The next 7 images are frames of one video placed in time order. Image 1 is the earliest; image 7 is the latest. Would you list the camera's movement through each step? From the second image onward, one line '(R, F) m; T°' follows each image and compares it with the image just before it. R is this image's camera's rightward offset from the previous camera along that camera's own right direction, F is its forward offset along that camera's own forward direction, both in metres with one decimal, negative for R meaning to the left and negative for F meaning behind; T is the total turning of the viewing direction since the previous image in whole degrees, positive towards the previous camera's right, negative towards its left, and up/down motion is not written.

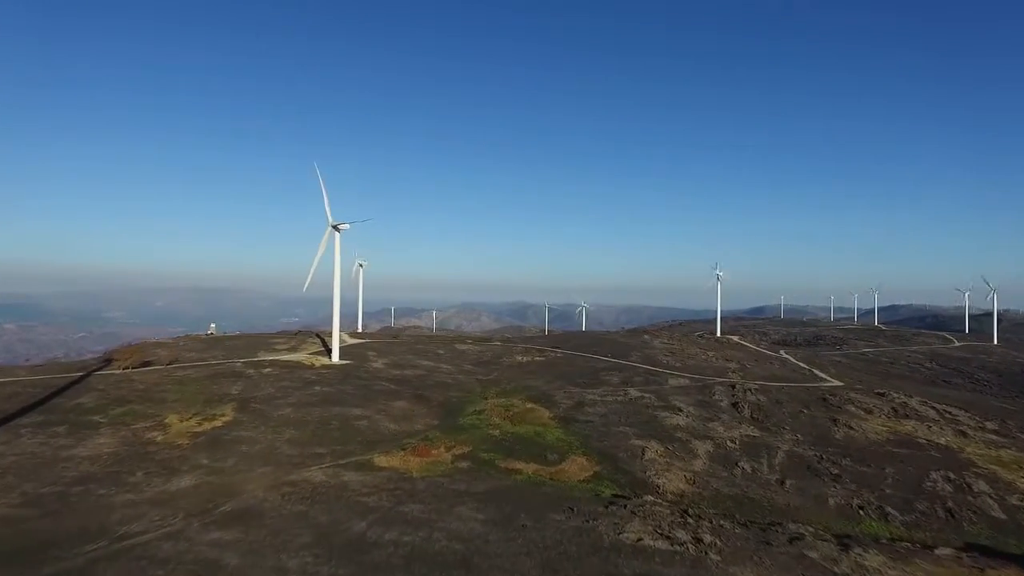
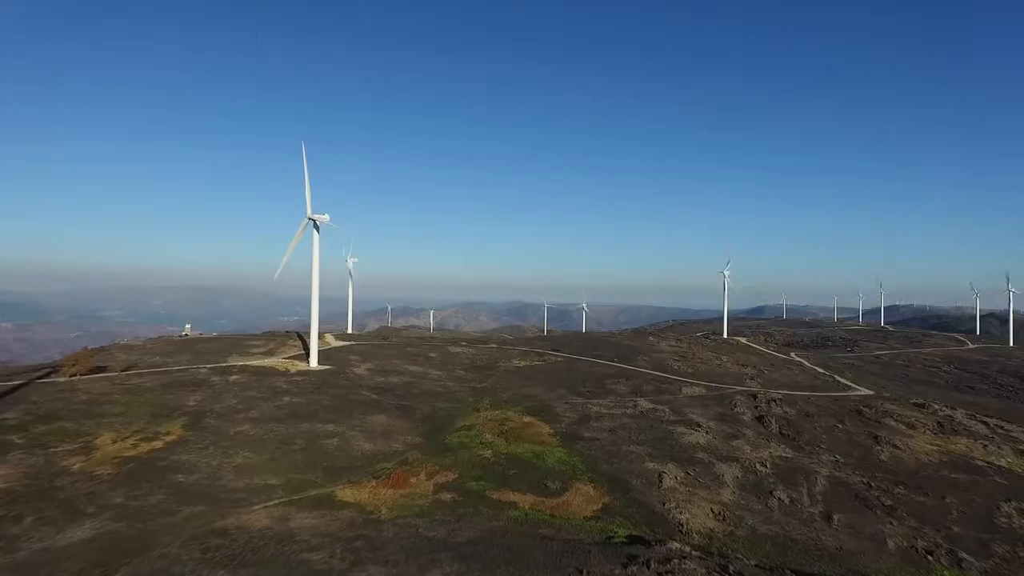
(+0.3, +6.2) m; 0°
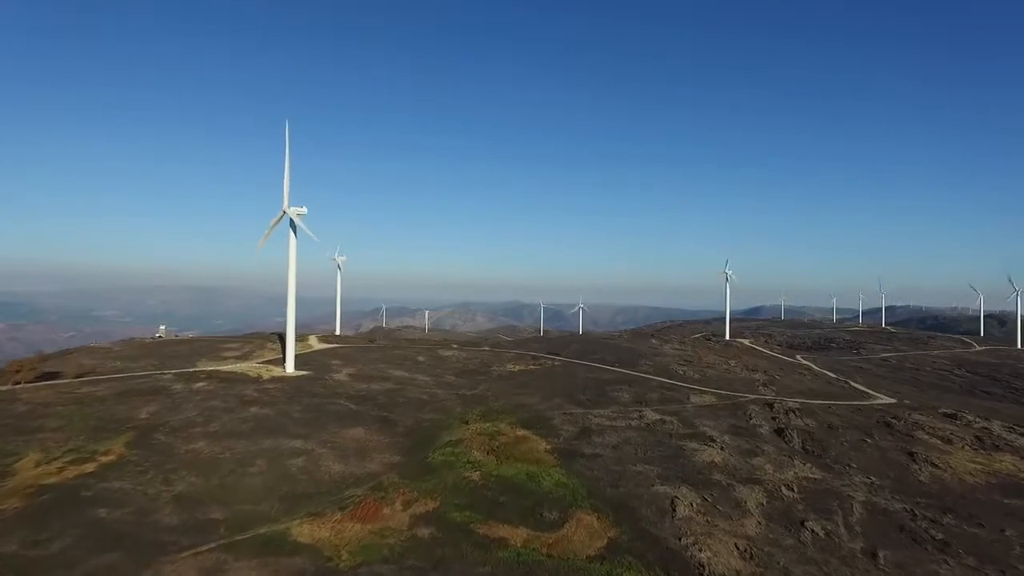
(+0.3, +4.7) m; 0°
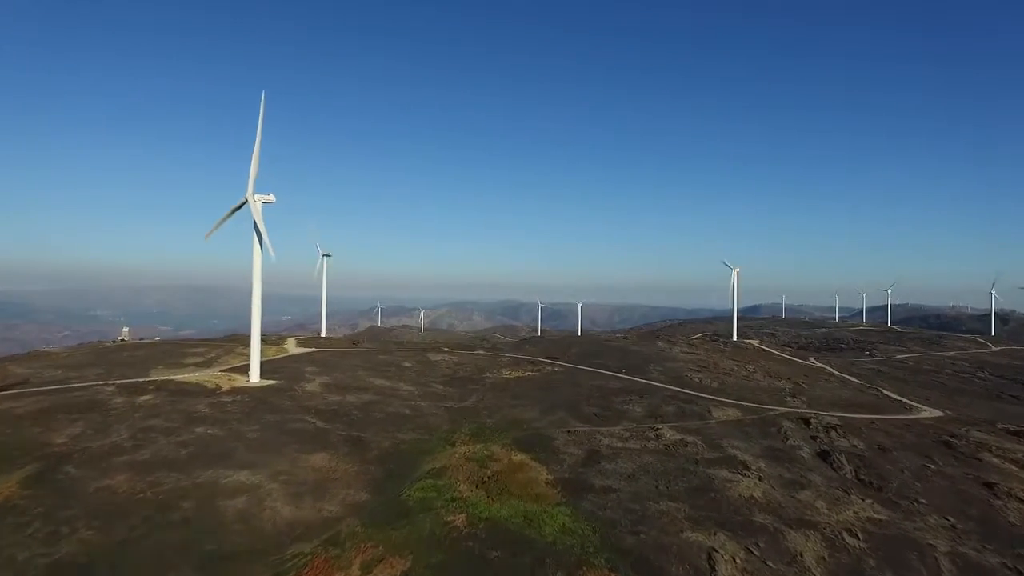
(+0.2, +6.7) m; 0°
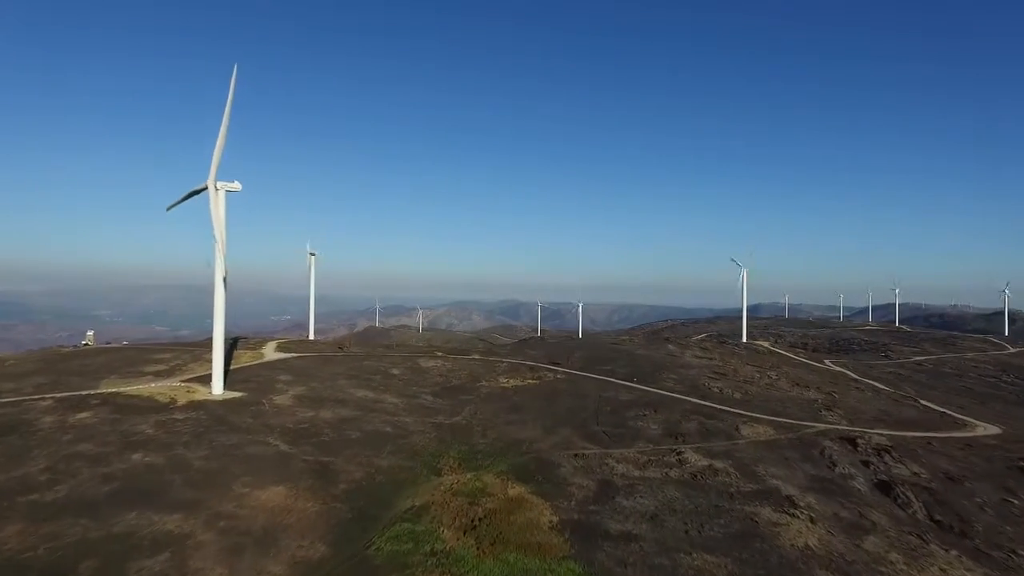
(+0.1, +5.9) m; 0°
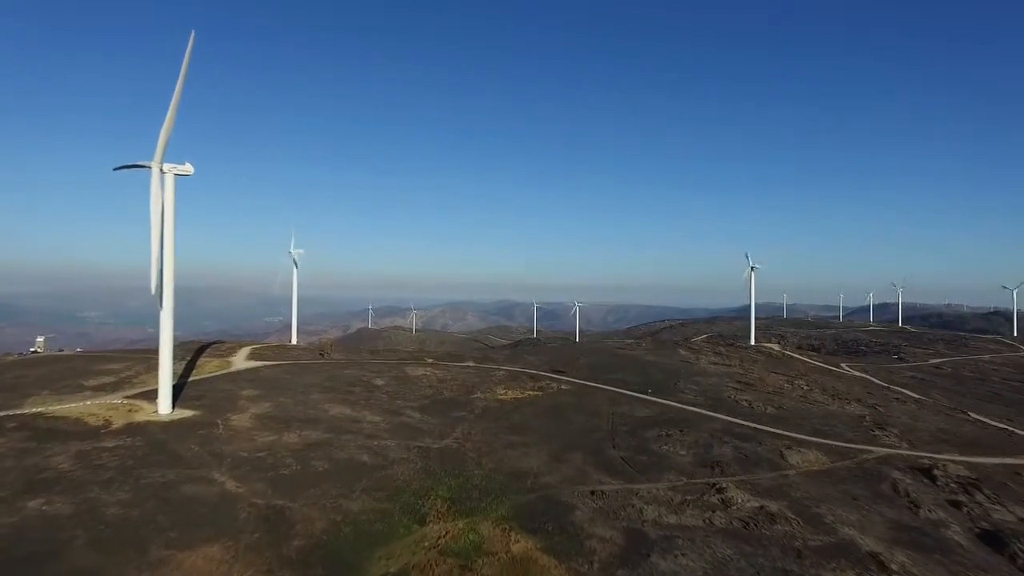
(-0.3, +6.5) m; 0°
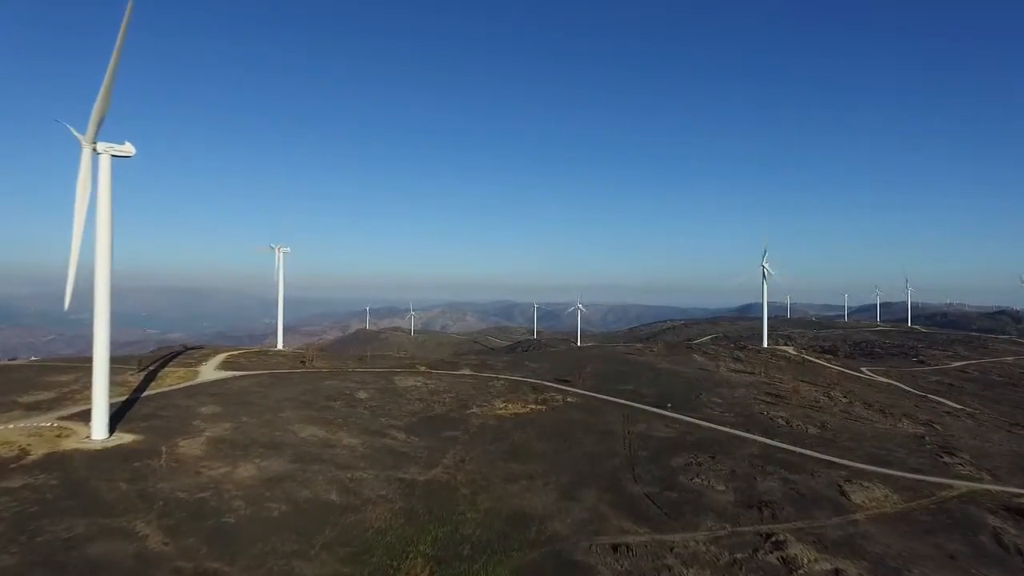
(0.0, +5.9) m; 0°
